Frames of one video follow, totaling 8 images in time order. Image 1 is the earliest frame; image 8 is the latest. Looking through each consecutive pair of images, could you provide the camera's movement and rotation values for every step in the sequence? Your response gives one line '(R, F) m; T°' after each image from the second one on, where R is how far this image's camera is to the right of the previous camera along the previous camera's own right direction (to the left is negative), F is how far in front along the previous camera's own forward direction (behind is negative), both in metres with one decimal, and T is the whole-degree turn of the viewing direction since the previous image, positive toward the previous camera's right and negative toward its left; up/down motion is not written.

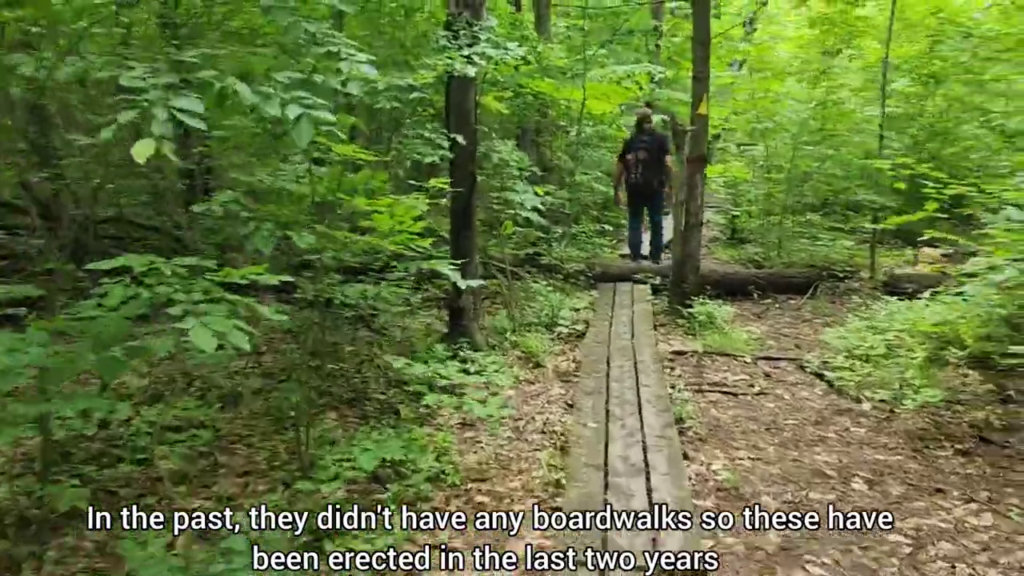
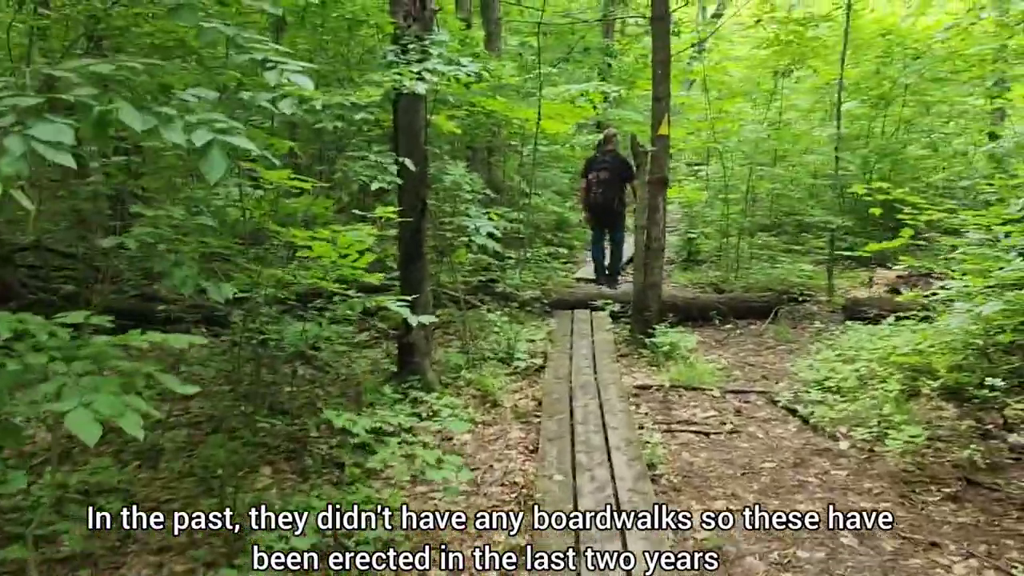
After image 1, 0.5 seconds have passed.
(0.0, +0.4) m; +4°
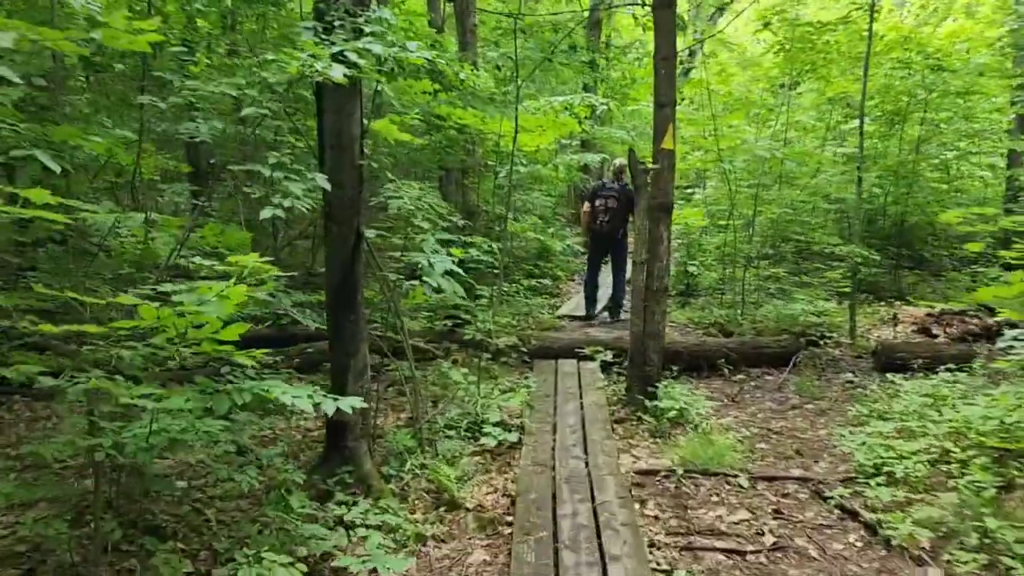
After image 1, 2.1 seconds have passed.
(+0.1, +1.4) m; +1°
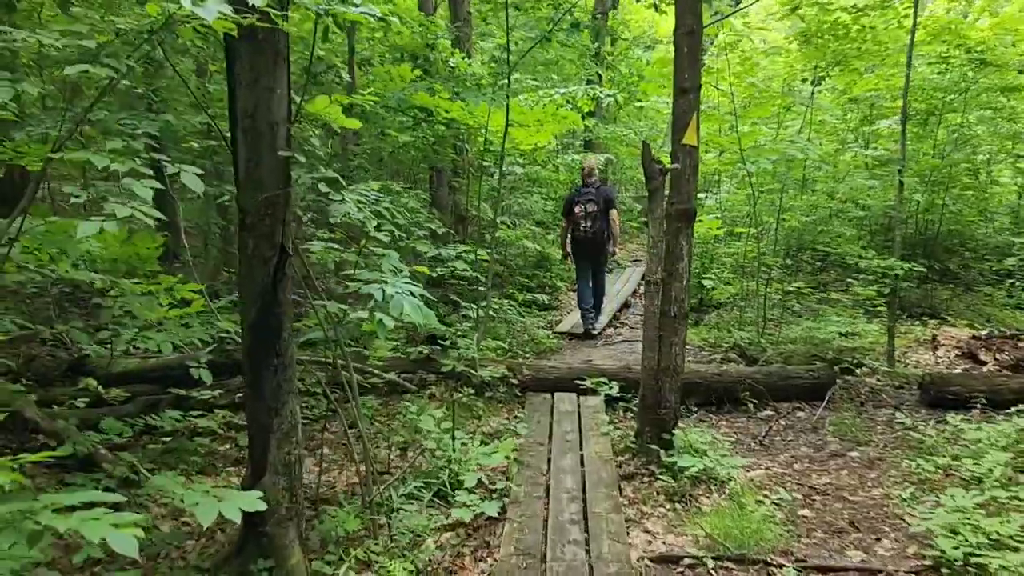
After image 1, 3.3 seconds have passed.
(+0.1, +1.0) m; 0°
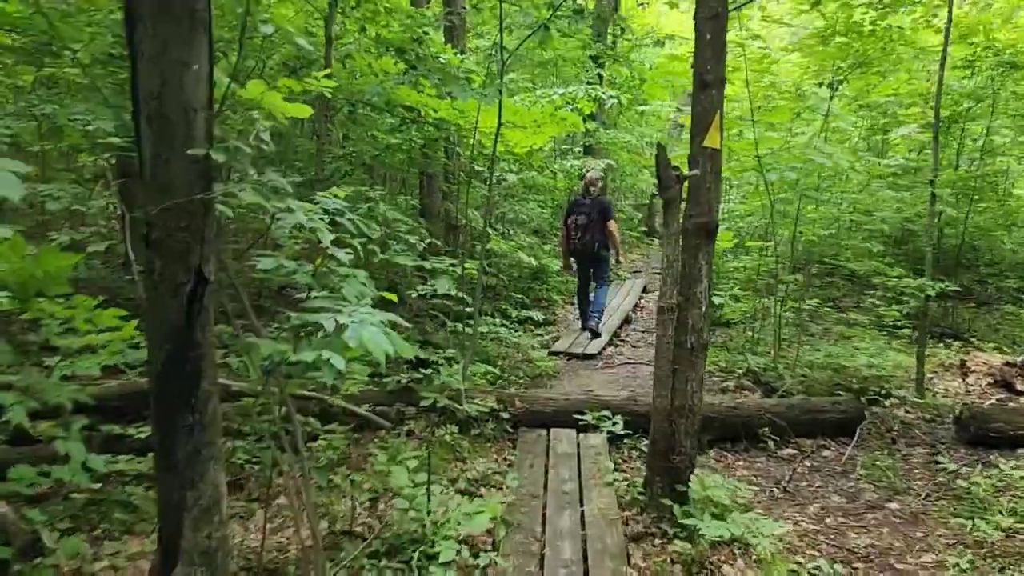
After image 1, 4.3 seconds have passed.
(0.0, +0.7) m; 0°
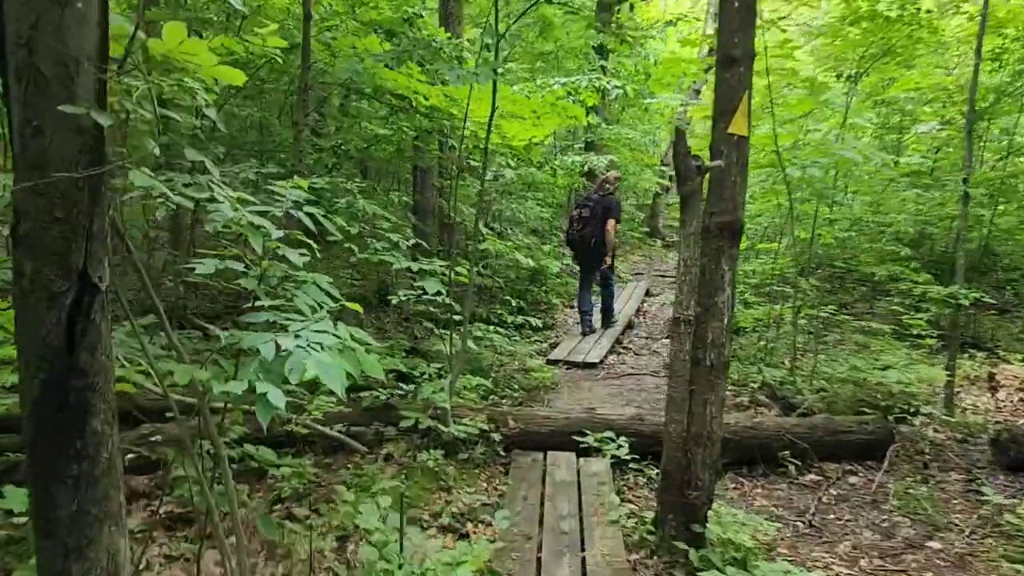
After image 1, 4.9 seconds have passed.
(0.0, +0.5) m; 0°
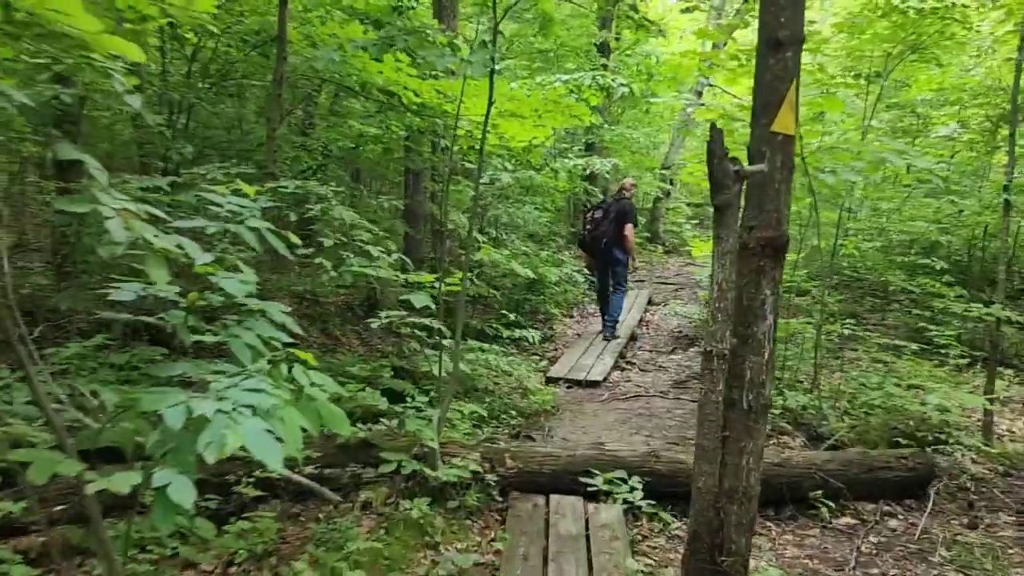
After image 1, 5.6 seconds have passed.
(0.0, +0.6) m; 0°
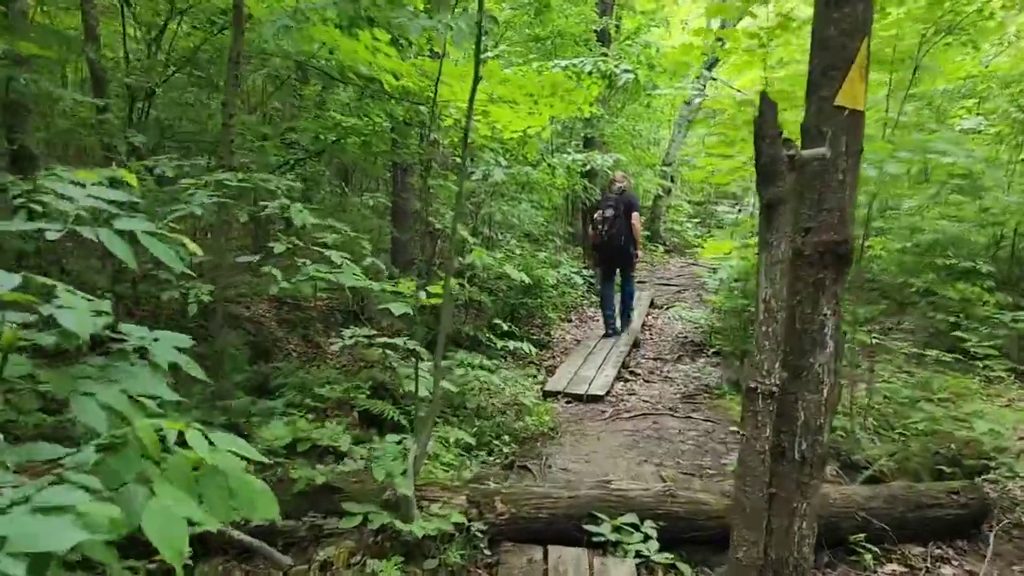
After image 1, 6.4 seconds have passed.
(0.0, +0.6) m; 0°
